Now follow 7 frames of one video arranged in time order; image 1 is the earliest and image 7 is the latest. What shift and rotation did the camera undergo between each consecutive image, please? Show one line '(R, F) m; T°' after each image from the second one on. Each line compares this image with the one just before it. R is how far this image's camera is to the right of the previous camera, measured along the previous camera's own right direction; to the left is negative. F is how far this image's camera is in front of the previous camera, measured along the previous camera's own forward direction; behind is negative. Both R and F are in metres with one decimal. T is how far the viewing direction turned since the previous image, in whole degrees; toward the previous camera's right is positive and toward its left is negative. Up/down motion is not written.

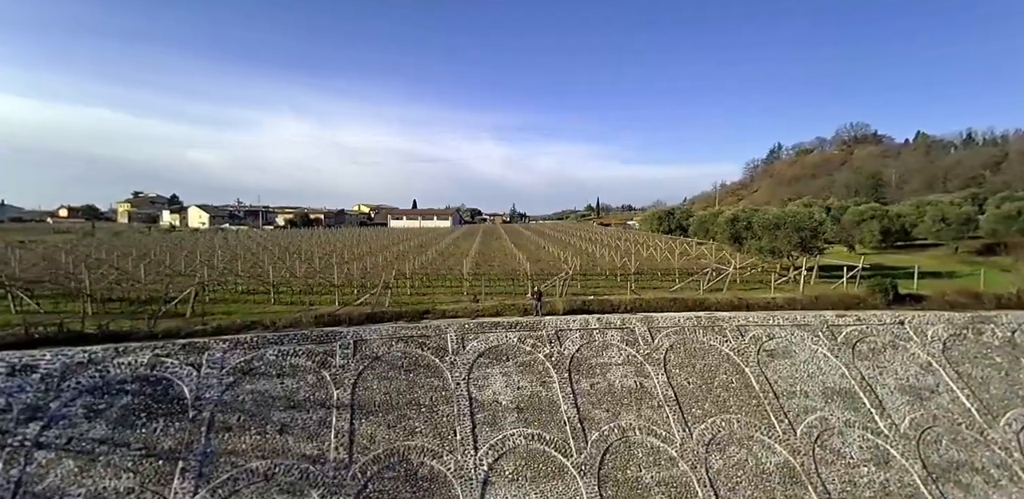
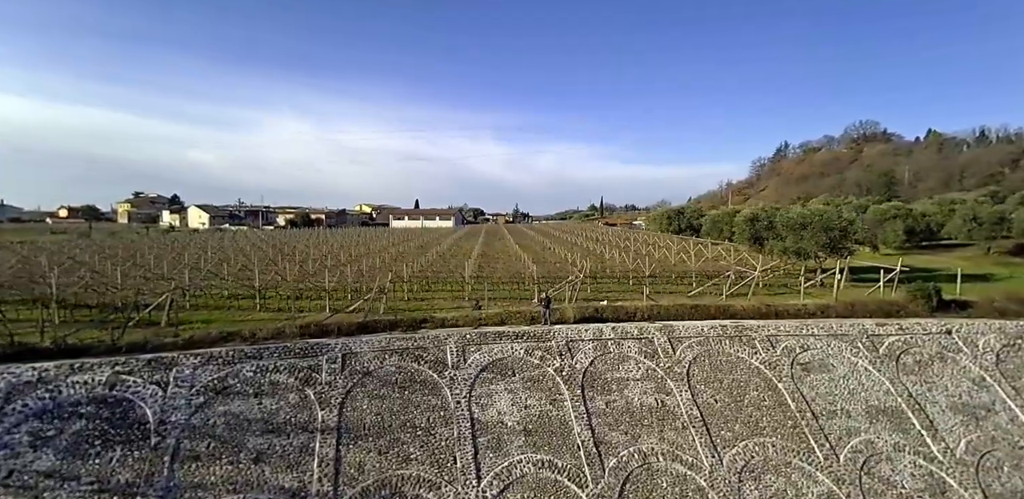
(-0.1, +1.5) m; 0°
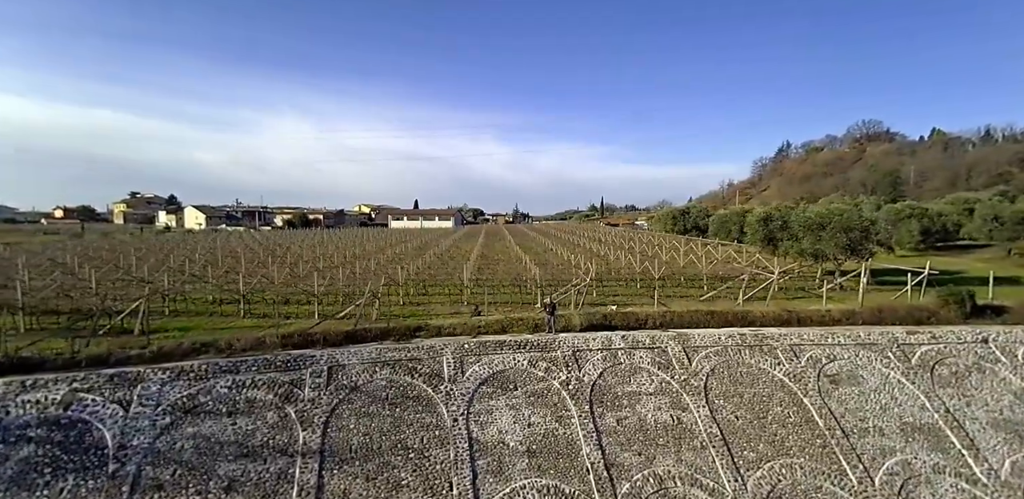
(0.0, +1.1) m; 0°
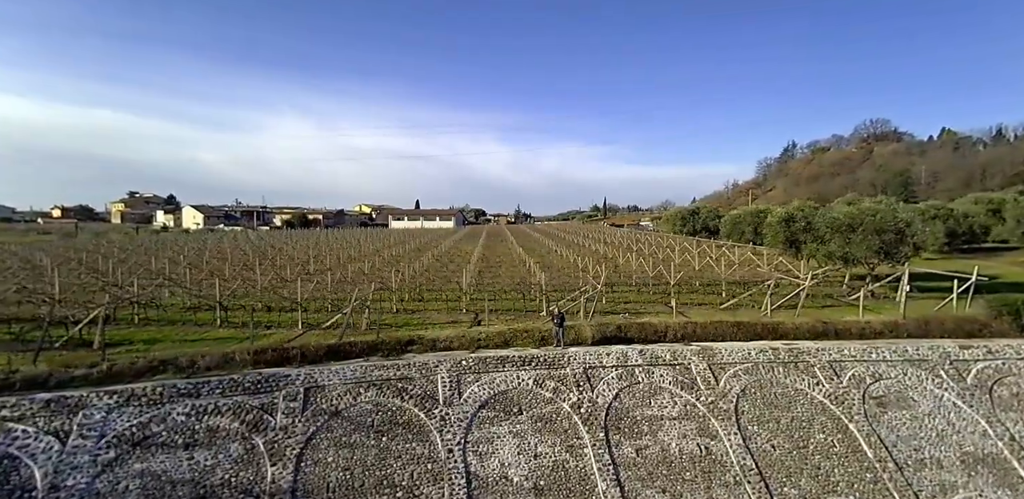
(-0.1, +1.5) m; 0°
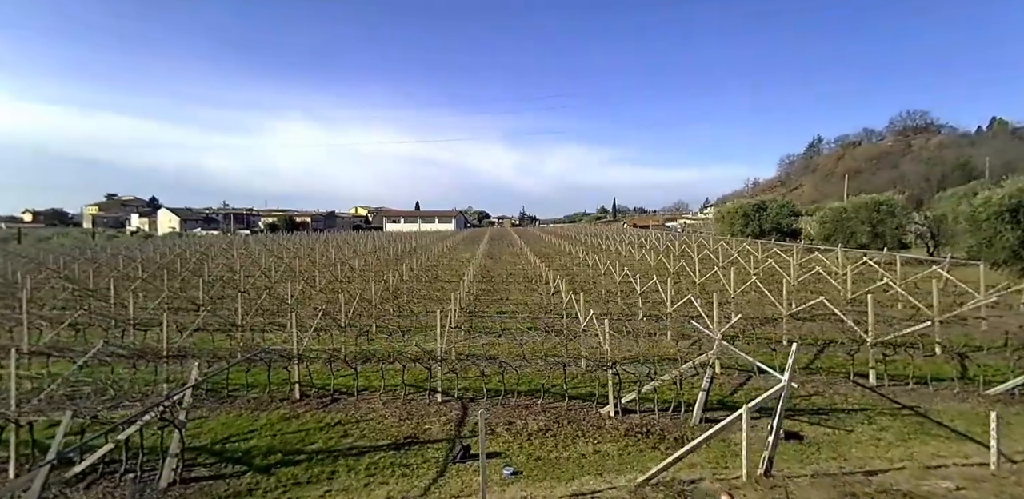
(-0.3, +9.0) m; 0°
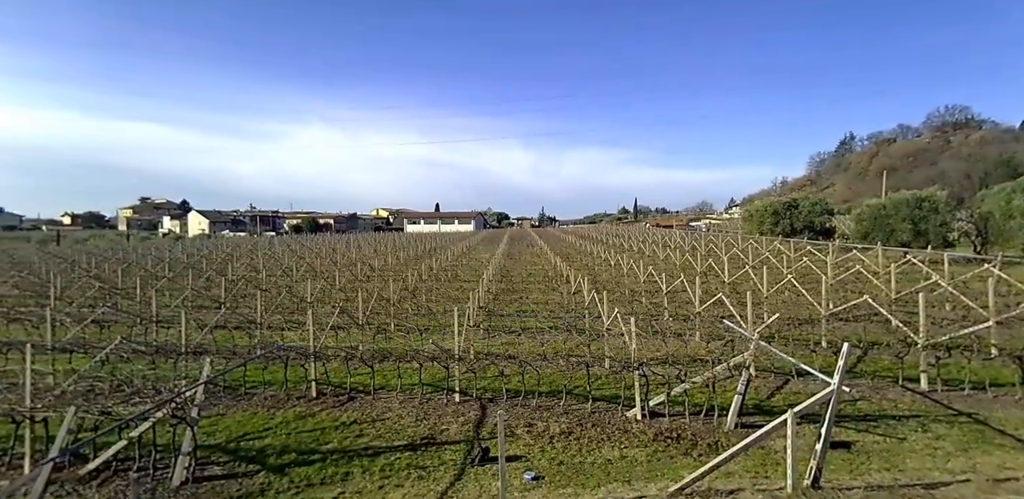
(0.0, +0.3) m; -3°
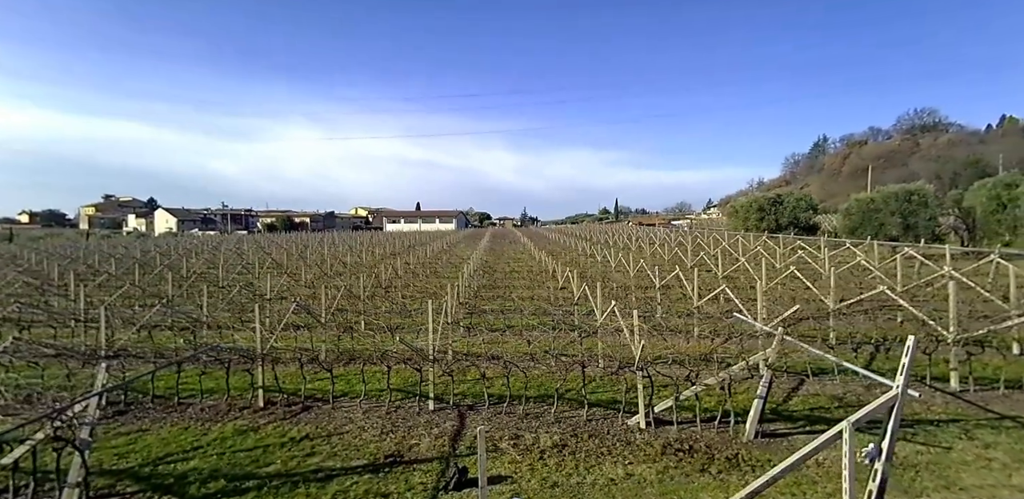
(0.0, +1.1) m; +2°
